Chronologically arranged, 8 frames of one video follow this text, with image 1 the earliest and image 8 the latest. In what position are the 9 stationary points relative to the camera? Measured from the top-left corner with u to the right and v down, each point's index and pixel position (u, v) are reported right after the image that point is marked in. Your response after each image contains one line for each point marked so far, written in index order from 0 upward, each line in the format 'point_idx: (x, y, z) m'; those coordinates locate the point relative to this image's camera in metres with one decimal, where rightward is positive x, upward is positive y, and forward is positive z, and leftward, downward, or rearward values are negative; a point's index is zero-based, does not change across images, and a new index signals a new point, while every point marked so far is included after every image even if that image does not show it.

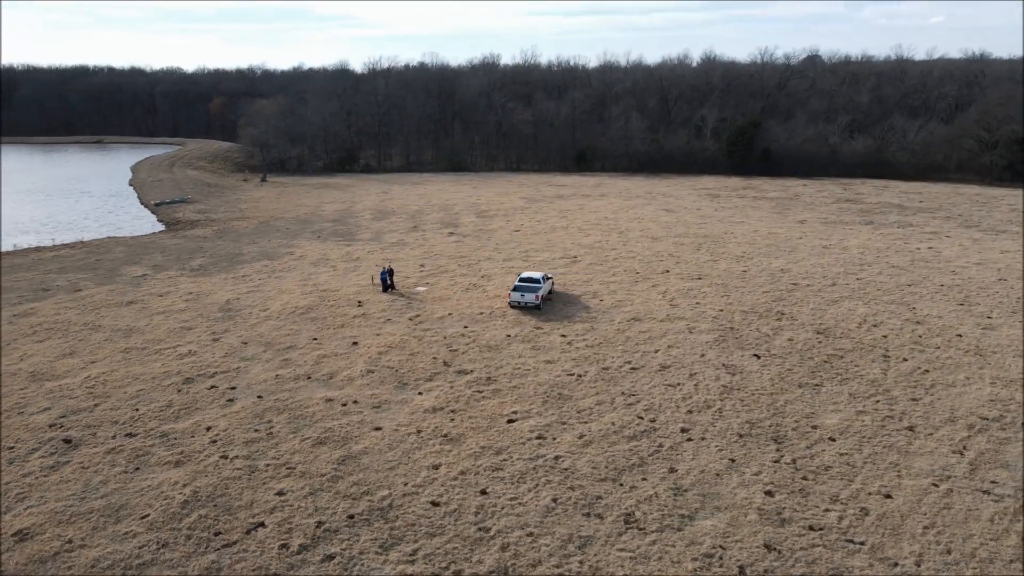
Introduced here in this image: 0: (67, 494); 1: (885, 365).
0: (-7.4, -3.4, +12.4) m
1: (+9.1, -1.9, +18.3) m
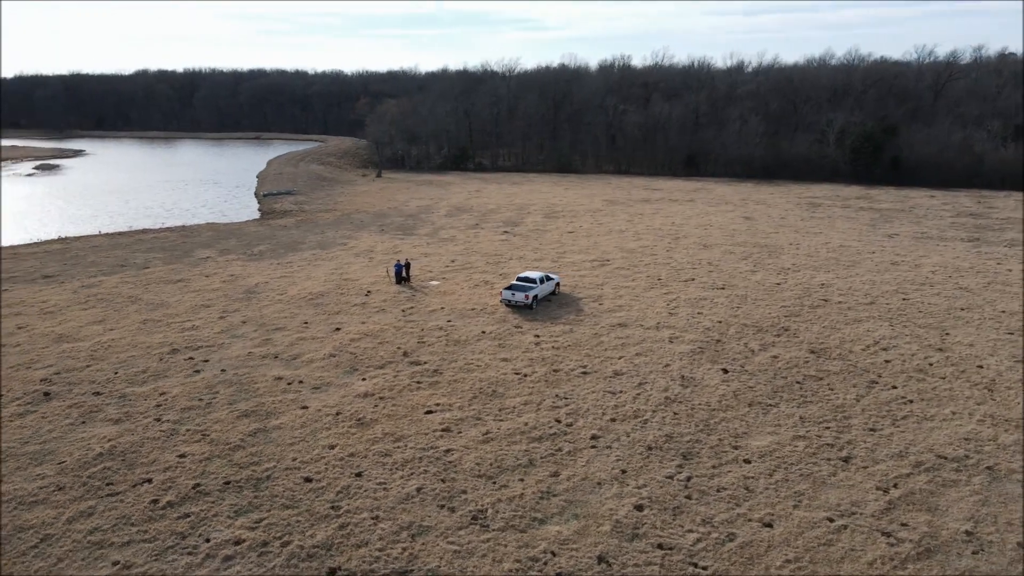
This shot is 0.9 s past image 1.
0: (-9.6, -2.9, +14.4) m
1: (+7.9, -2.3, +16.8) m
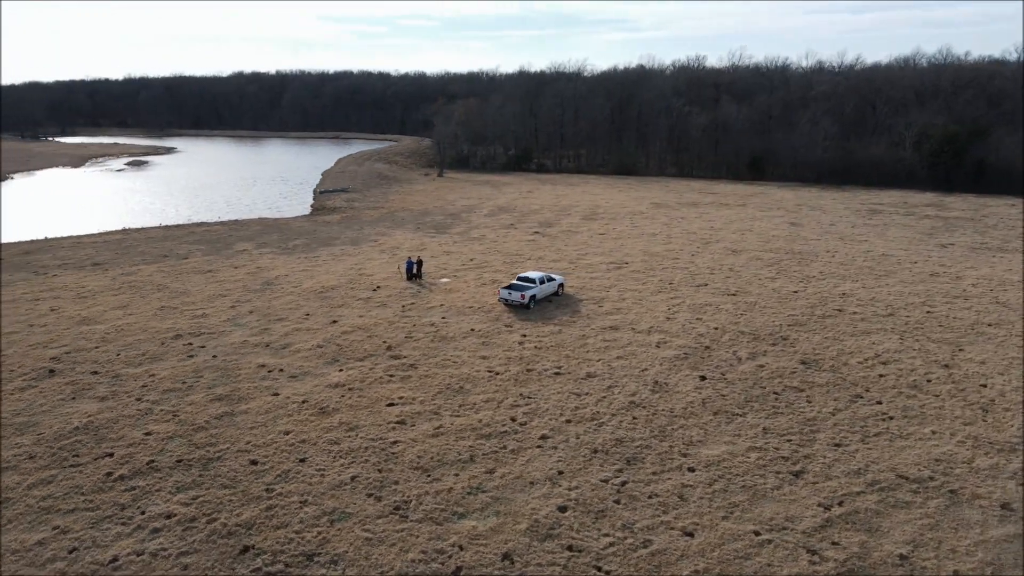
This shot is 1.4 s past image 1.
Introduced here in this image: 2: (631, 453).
0: (-10.5, -2.5, +15.7) m
1: (+7.1, -2.5, +16.1) m
2: (+2.2, -3.1, +14.1) m
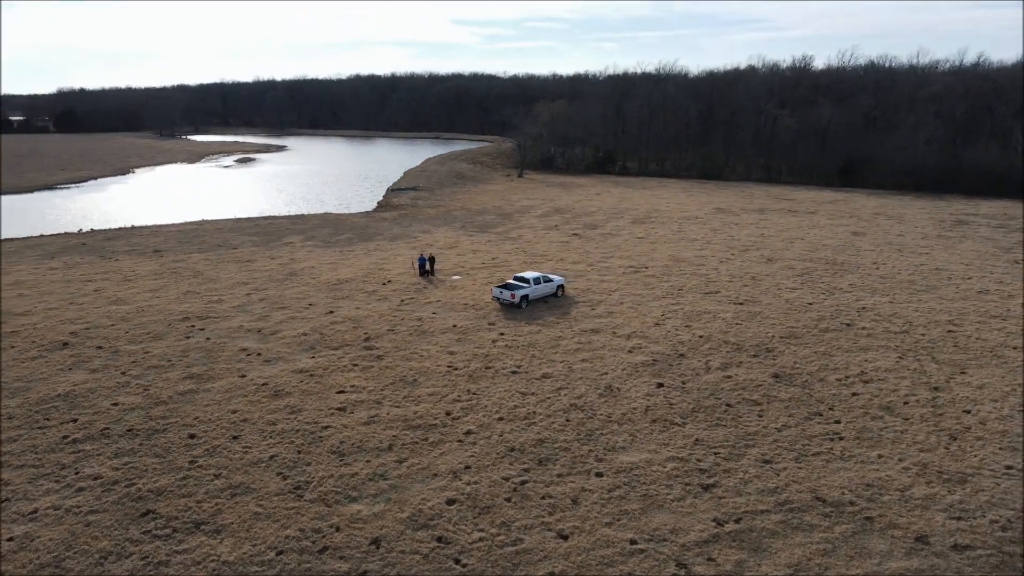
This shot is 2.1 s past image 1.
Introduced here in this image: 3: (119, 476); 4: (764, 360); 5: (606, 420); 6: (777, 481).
0: (-11.7, -2.0, +17.6) m
1: (+5.8, -2.8, +15.4) m
2: (+0.6, -3.1, +14.1) m
3: (-7.0, -3.3, +13.3) m
4: (+6.2, -1.8, +18.6) m
5: (+1.9, -2.7, +15.4) m
6: (+4.7, -3.4, +13.3) m
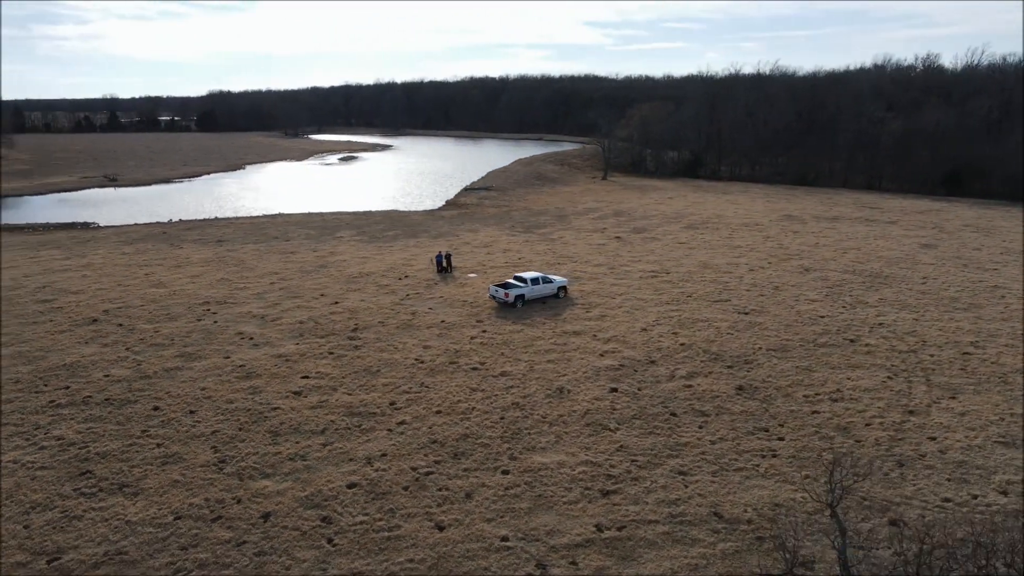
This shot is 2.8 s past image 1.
0: (-12.5, -1.5, +19.8) m
1: (+4.4, -2.9, +14.8) m
2: (-0.9, -3.1, +14.4) m
3: (-8.6, -3.0, +14.8) m
4: (+5.4, -2.0, +17.9) m
5: (+0.6, -2.7, +15.5) m
6: (+2.9, -3.5, +13.0) m
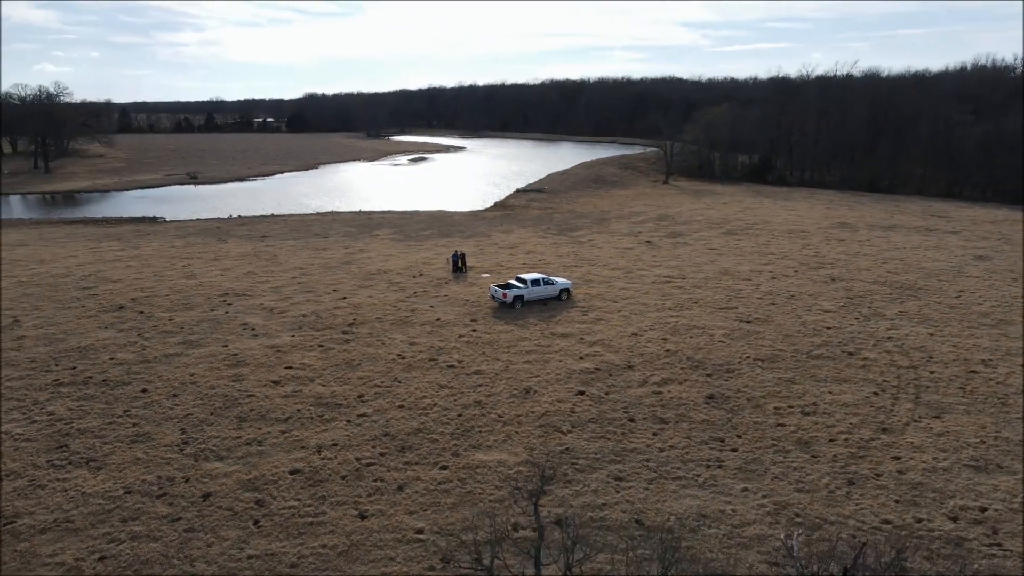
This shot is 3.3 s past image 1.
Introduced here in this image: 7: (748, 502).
0: (-12.8, -1.1, +21.4) m
1: (+3.3, -3.0, +14.6) m
2: (-2.0, -3.0, +14.7) m
3: (-9.5, -2.7, +16.0) m
4: (+4.7, -2.2, +17.5) m
5: (-0.3, -2.7, +15.7) m
6: (+1.7, -3.6, +12.9) m
7: (+4.0, -3.6, +12.6) m
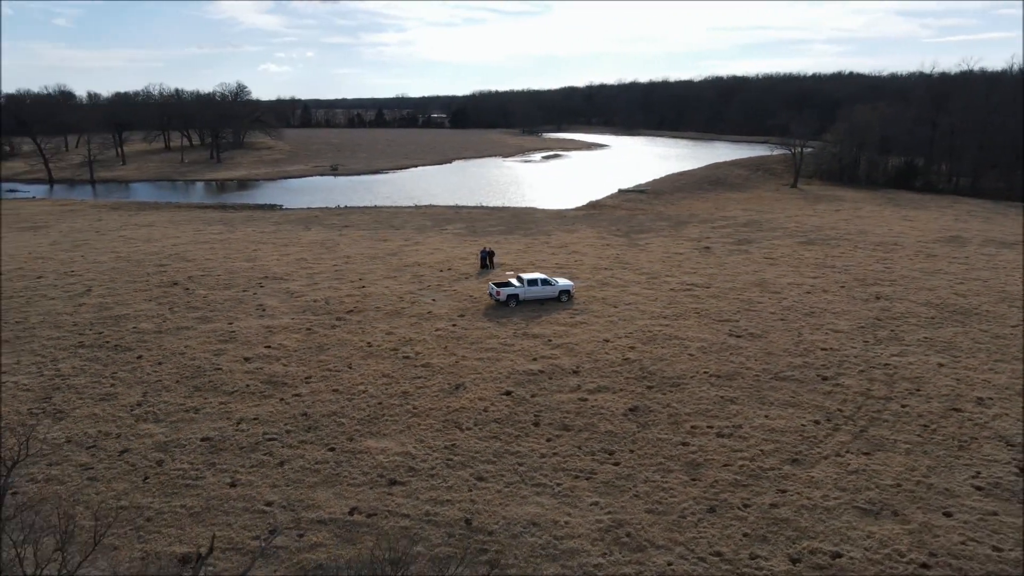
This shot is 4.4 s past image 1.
0: (-12.9, -0.4, +24.6) m
1: (+1.1, -3.2, +14.4) m
2: (-4.0, -2.9, +15.7) m
3: (-11.1, -2.1, +18.7) m
4: (+3.2, -2.4, +16.9) m
5: (-2.2, -2.7, +16.3) m
6: (-0.9, -3.6, +13.1) m
7: (+1.3, -3.8, +12.4) m
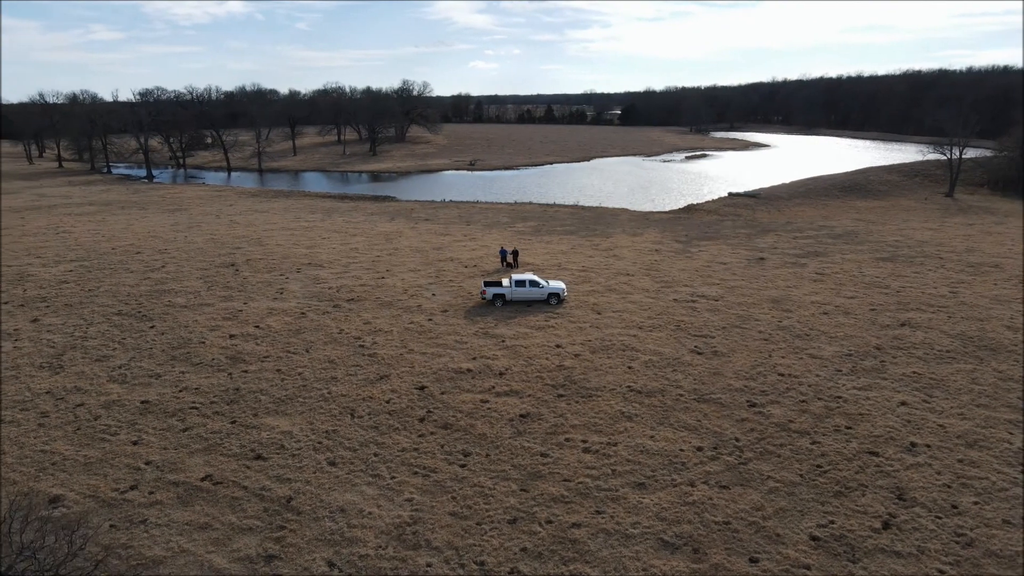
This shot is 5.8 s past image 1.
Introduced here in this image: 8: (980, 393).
0: (-12.5, +0.5, +28.1) m
1: (-1.6, -3.2, +14.8) m
2: (-6.2, -2.6, +17.4) m
3: (-12.3, -1.4, +21.9) m
4: (+1.0, -2.5, +16.8) m
5: (-4.3, -2.5, +17.4) m
6: (-3.9, -3.5, +14.0) m
7: (-2.0, -3.8, +12.8) m
8: (+10.8, -2.4, +17.1) m
